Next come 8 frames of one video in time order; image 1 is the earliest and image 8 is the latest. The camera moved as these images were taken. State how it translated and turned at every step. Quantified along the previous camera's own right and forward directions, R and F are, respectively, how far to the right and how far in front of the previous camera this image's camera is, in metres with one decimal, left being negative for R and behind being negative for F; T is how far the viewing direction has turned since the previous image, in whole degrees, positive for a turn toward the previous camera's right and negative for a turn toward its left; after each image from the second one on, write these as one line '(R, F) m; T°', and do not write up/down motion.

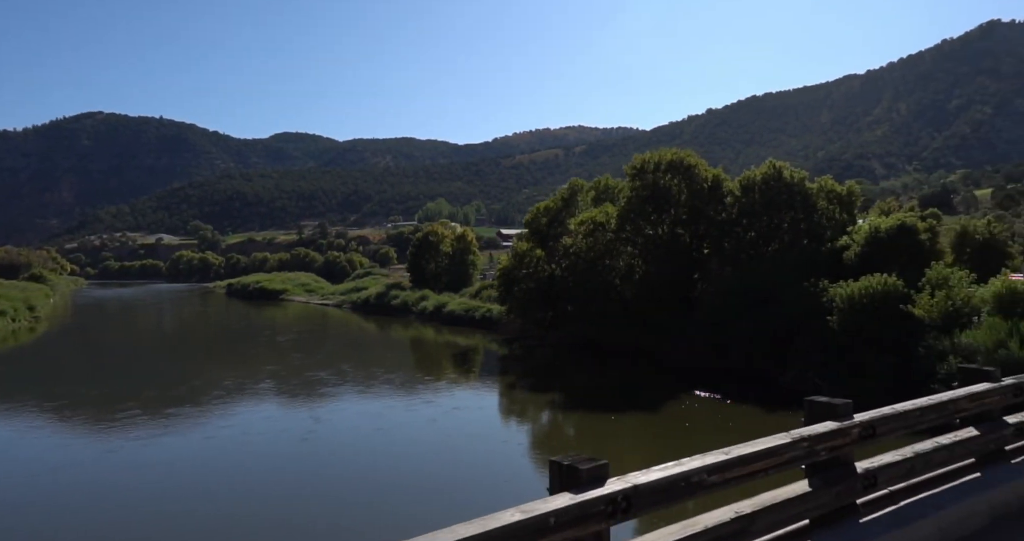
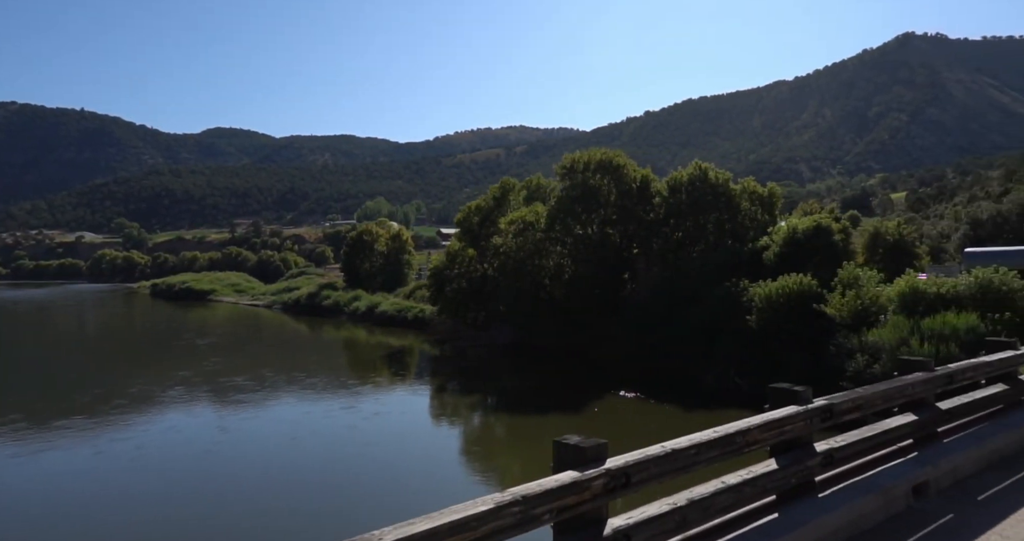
(+0.7, +0.2) m; +5°
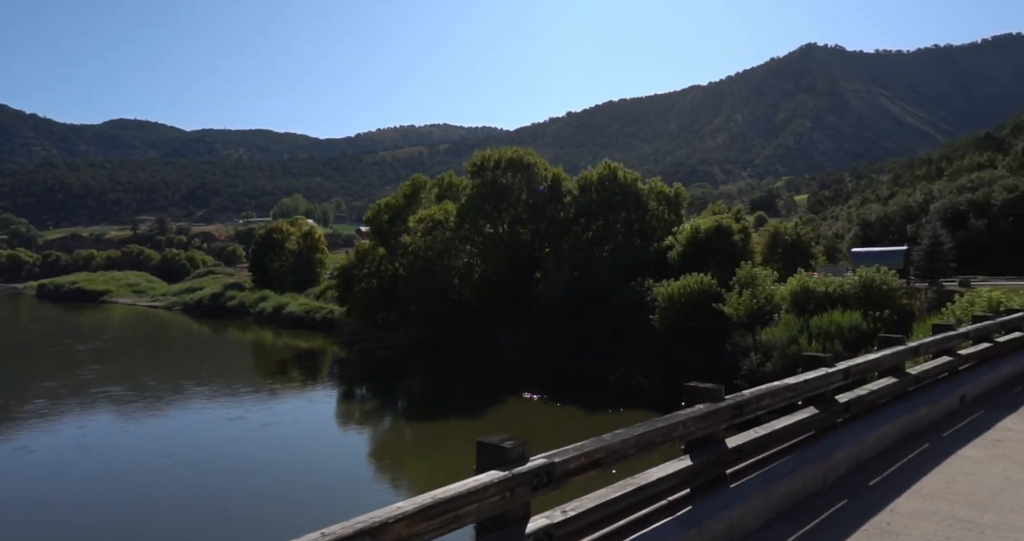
(+0.9, +0.6) m; +6°
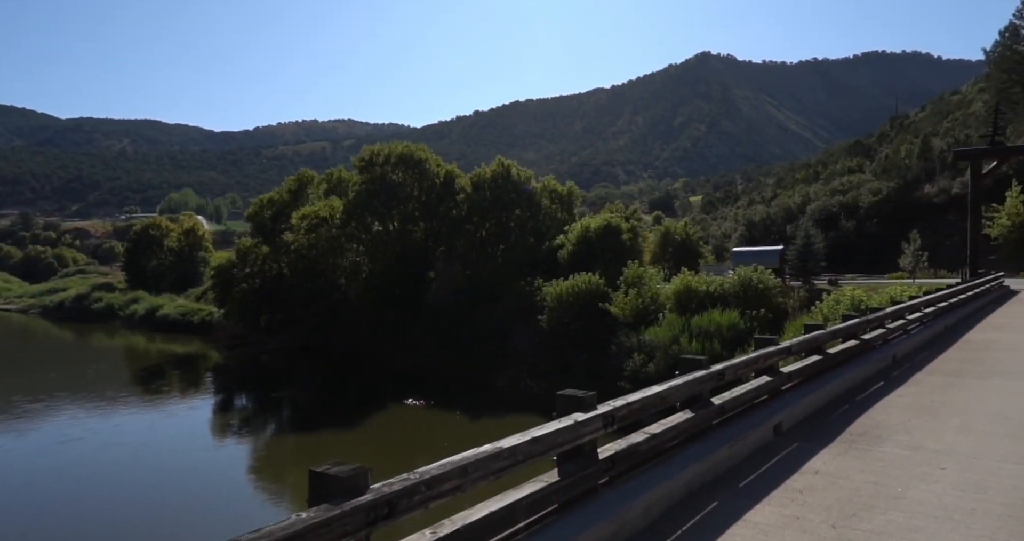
(+1.0, +0.9) m; +8°
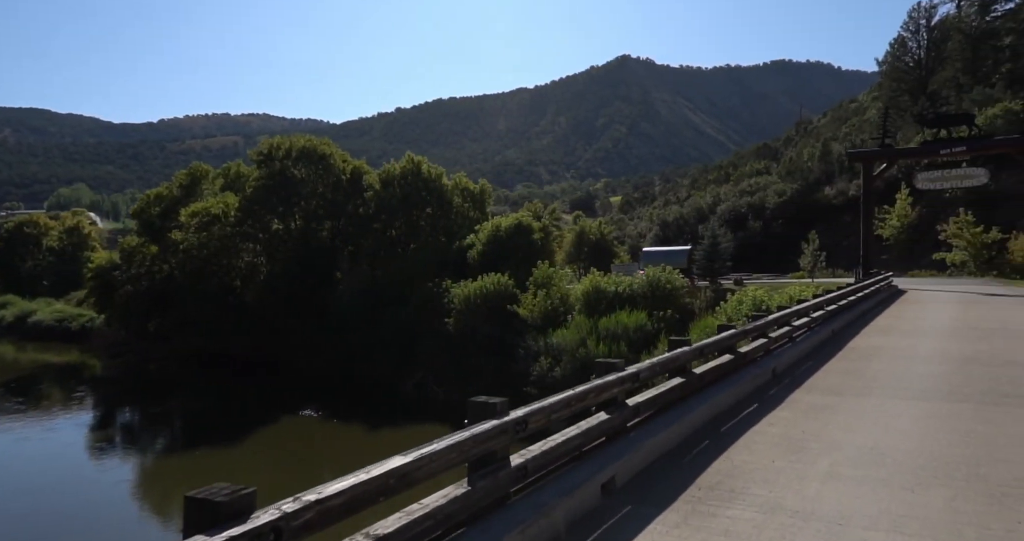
(+0.8, +1.0) m; +6°
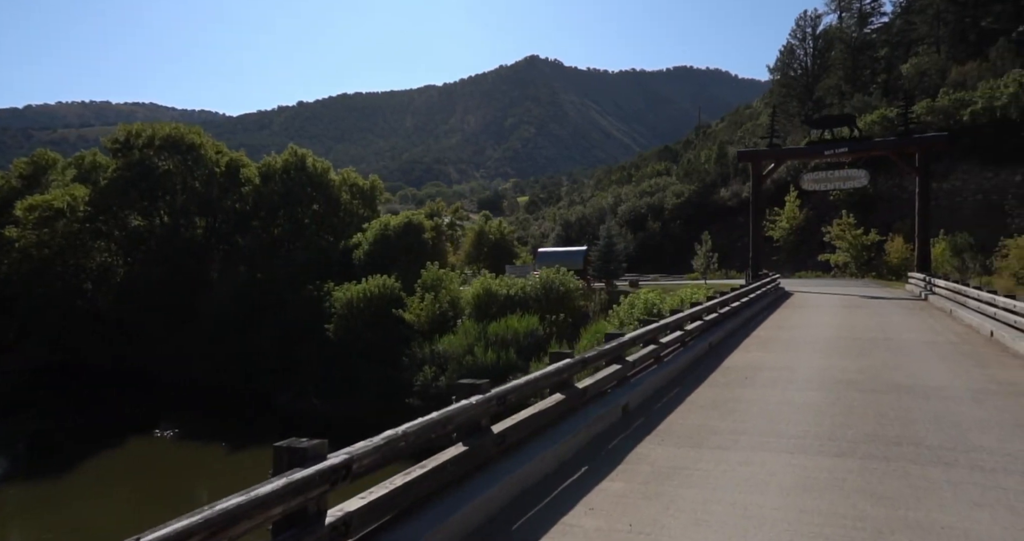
(+1.1, +1.7) m; +7°
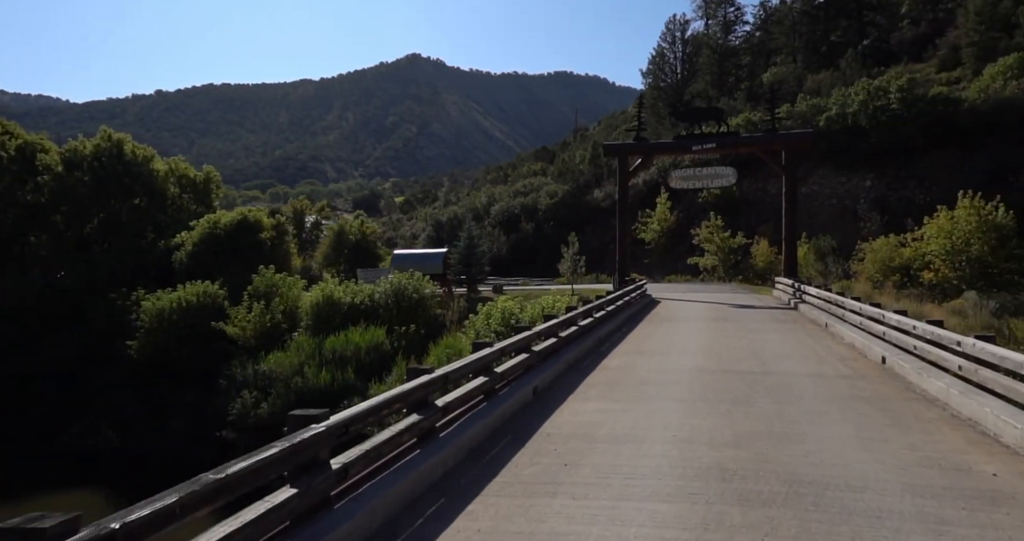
(+1.4, +3.1) m; +9°
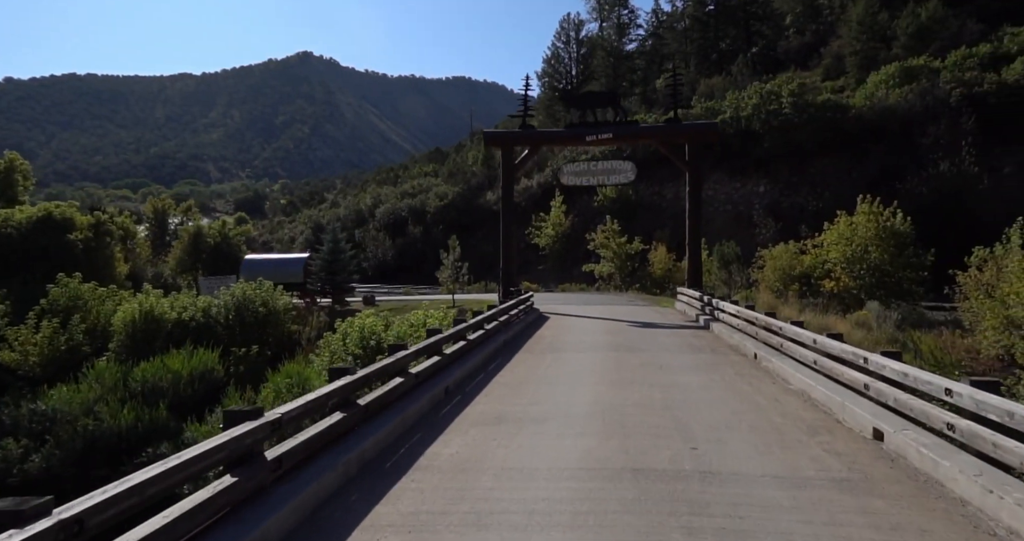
(+1.1, +3.9) m; +8°
